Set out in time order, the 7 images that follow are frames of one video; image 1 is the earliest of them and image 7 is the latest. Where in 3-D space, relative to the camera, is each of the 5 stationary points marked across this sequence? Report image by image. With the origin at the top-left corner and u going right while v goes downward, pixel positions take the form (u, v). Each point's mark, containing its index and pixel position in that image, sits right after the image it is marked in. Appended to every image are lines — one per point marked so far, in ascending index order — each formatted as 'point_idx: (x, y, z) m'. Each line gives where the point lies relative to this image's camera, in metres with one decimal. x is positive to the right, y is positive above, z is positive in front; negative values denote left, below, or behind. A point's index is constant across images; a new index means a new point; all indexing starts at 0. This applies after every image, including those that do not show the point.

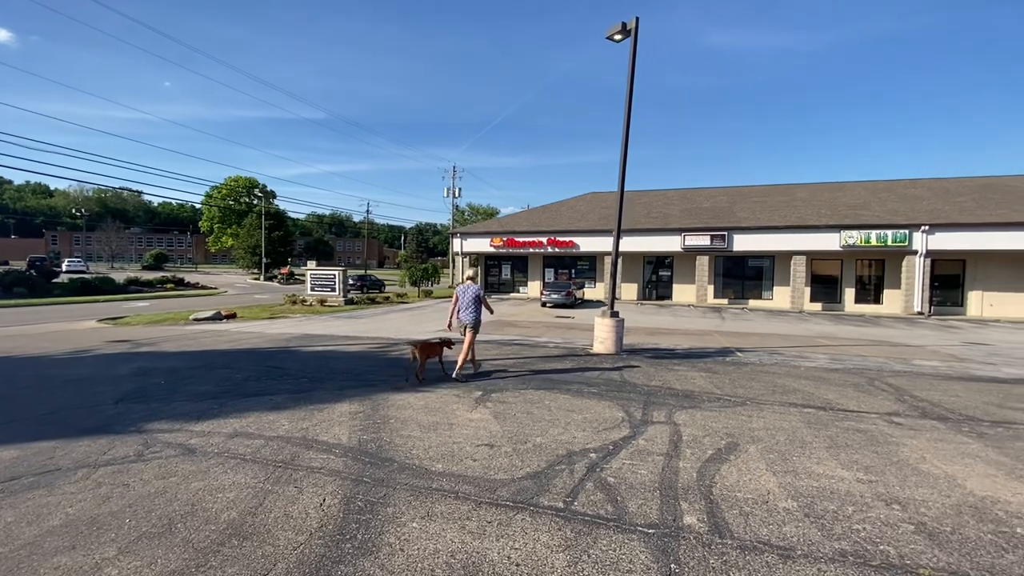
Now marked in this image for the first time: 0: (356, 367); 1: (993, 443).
0: (-3.2, -1.6, +9.9) m
1: (+5.4, -1.8, +5.5) m
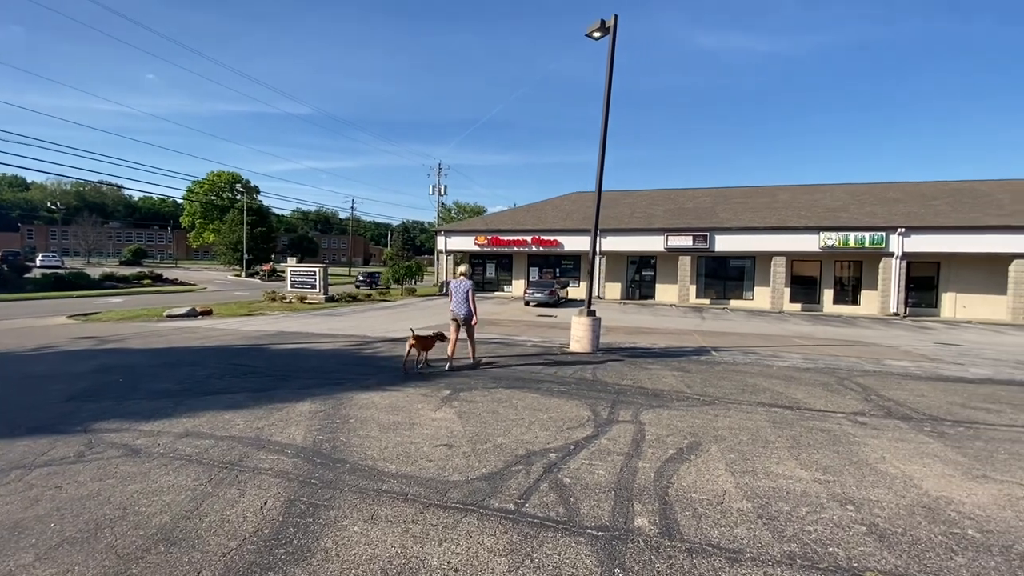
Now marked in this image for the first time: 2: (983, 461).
0: (-3.7, -1.5, +9.7) m
1: (+5.0, -1.8, +5.5) m
2: (+4.8, -1.8, +4.9) m
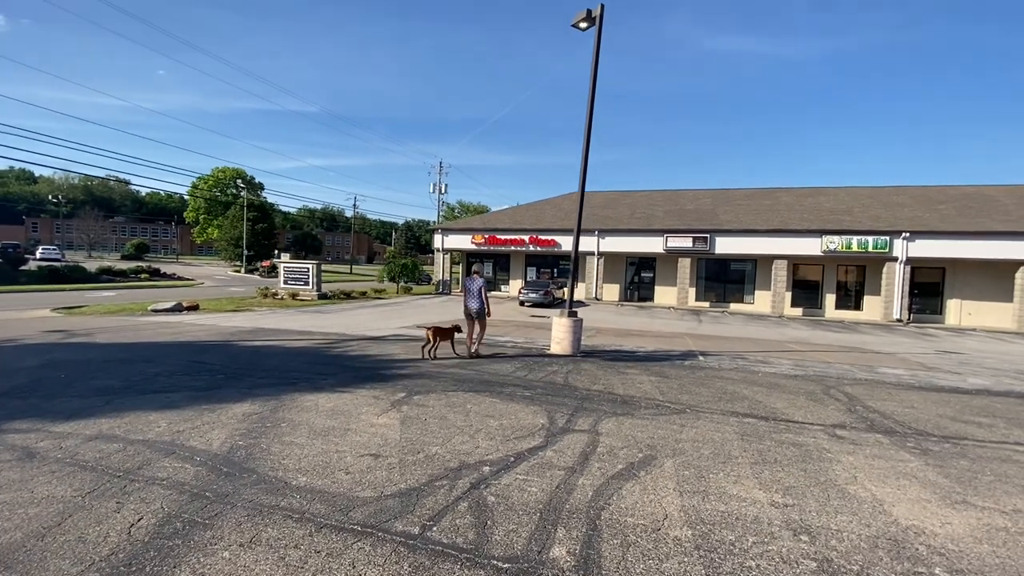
0: (-4.3, -1.4, +9.3) m
1: (+4.4, -1.8, +5.0) m
2: (+4.1, -1.8, +4.4) m
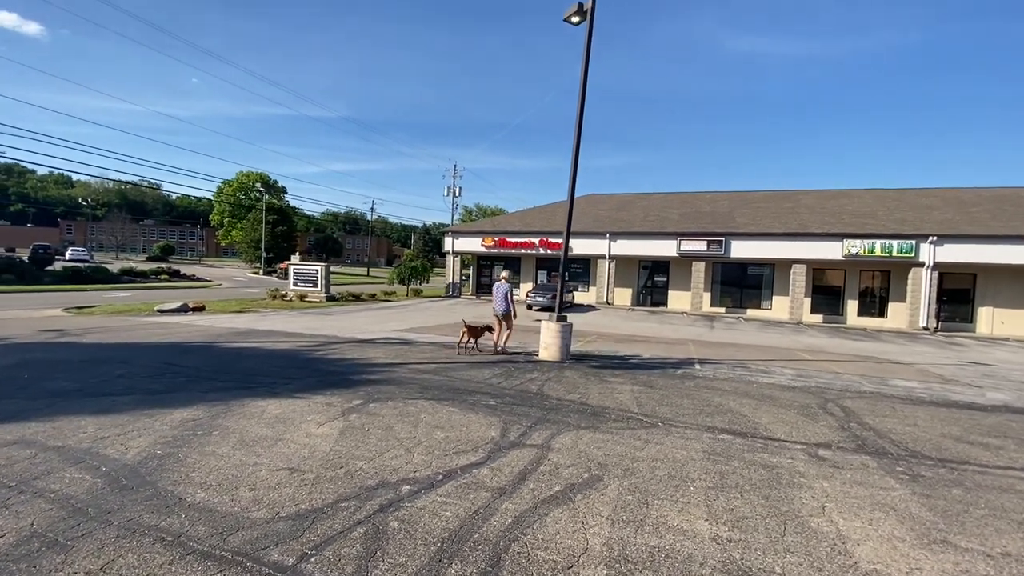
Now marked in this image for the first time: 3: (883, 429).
0: (-4.7, -1.5, +9.1) m
1: (+3.8, -1.9, +4.5) m
2: (+3.5, -1.8, +3.8) m
3: (+5.0, -1.9, +6.6) m
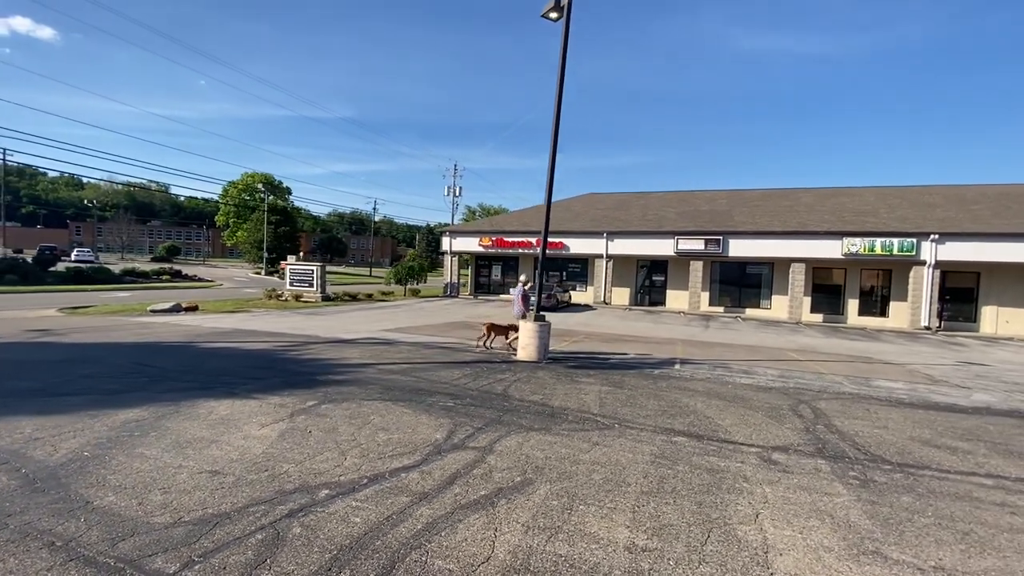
0: (-5.3, -1.5, +9.0) m
1: (+3.1, -1.8, +4.3) m
2: (+2.9, -1.8, +3.7) m
3: (+4.5, -1.9, +6.4) m
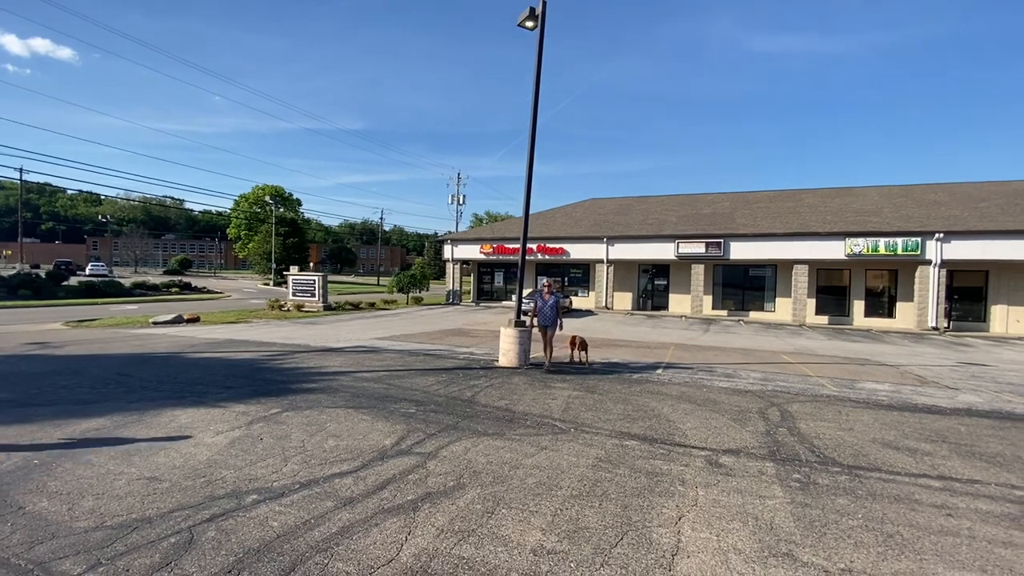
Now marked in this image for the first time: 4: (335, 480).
0: (-5.8, -1.7, +9.2) m
1: (+2.5, -1.8, +4.3) m
2: (+2.3, -1.8, +3.6) m
3: (+3.9, -1.9, +6.4) m
4: (-1.6, -1.7, +4.3) m
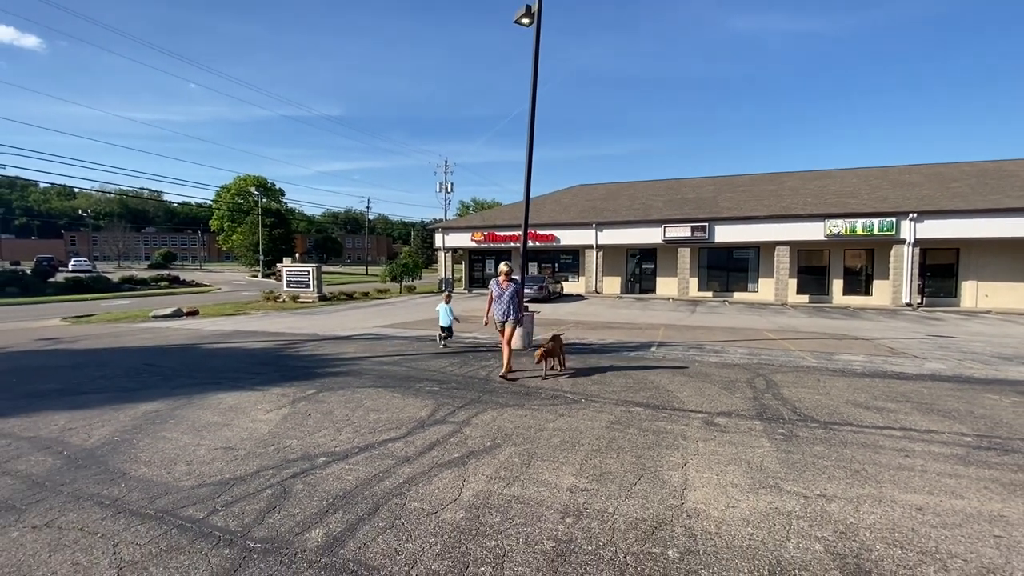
0: (-5.6, -1.5, +9.7) m
1: (+2.8, -1.7, +5.0) m
2: (+2.6, -1.7, +4.4) m
3: (+4.2, -1.6, +7.2) m
4: (-1.3, -1.6, +5.0) m
